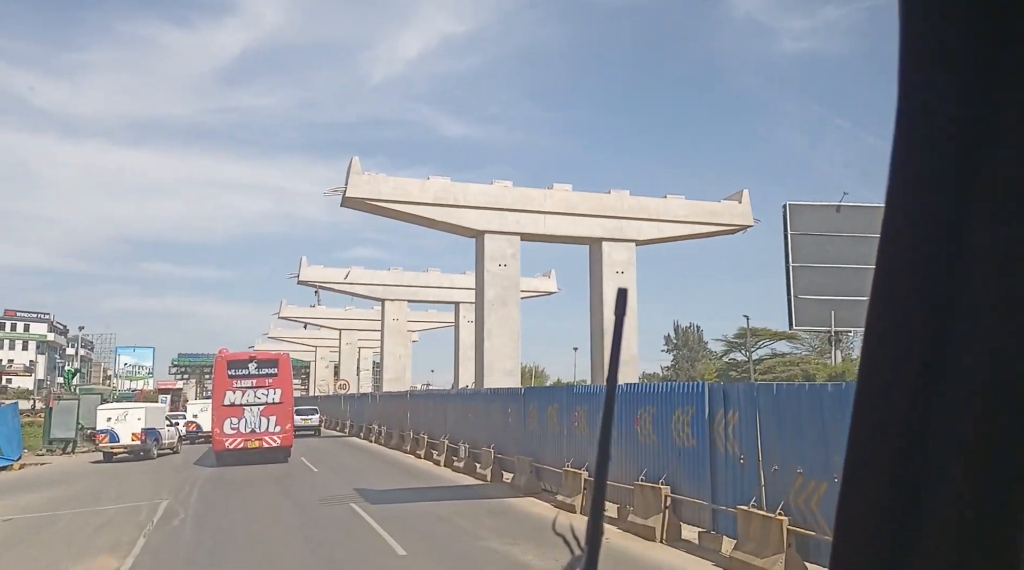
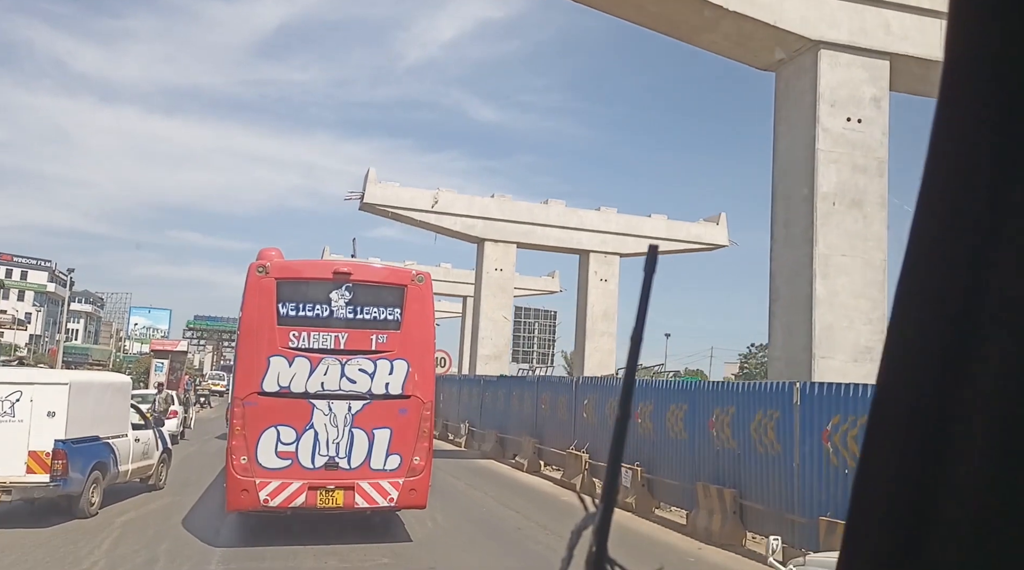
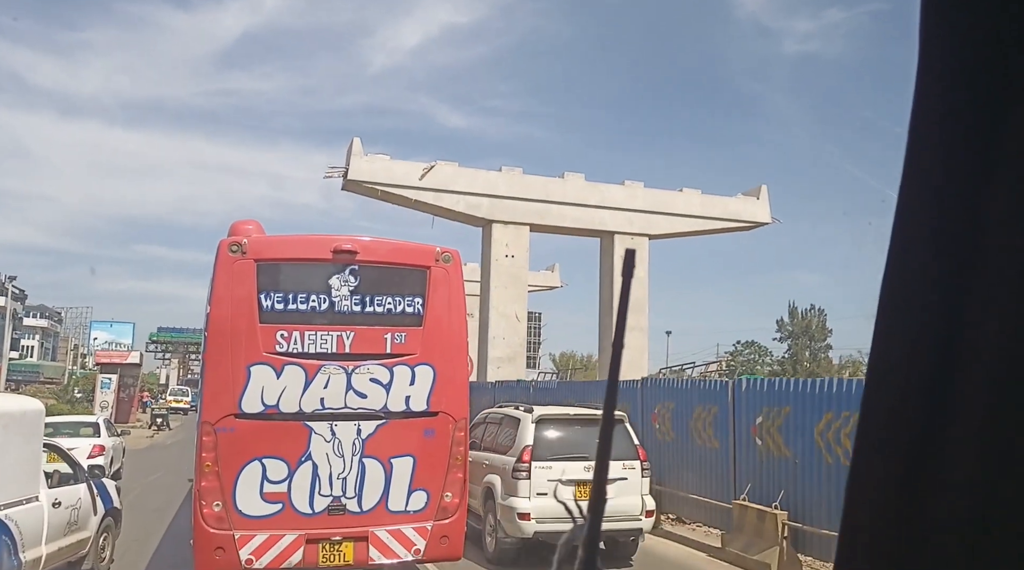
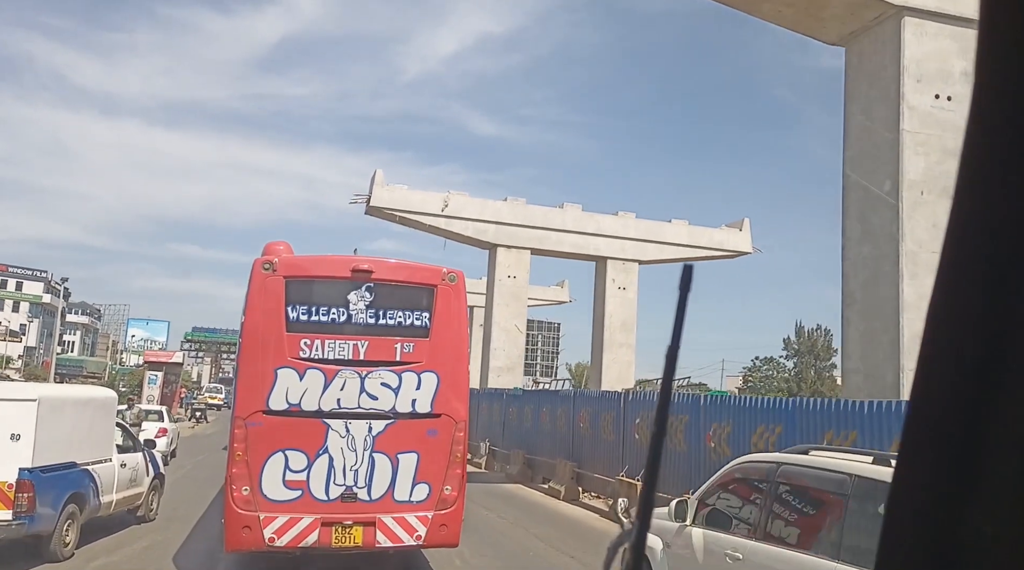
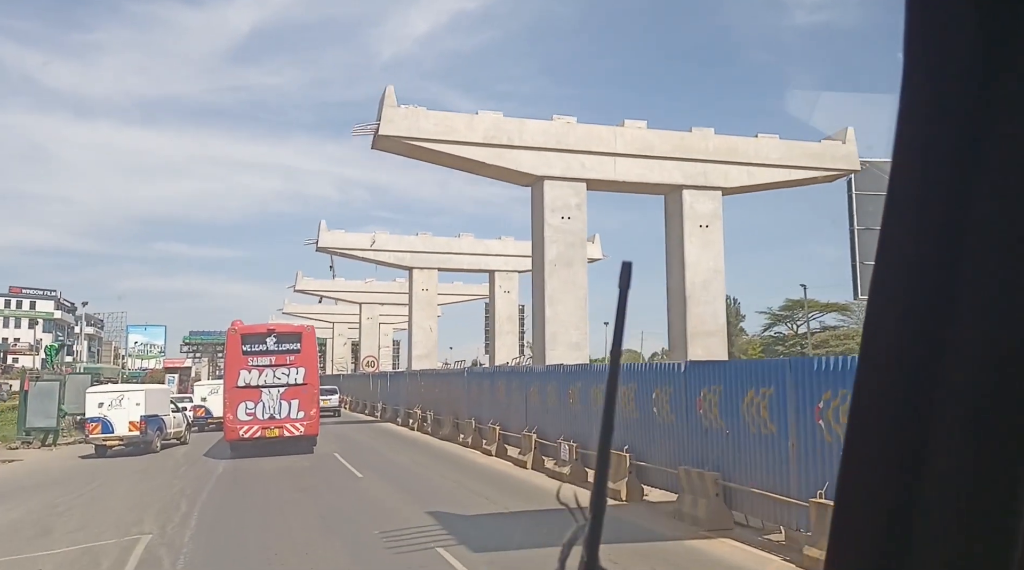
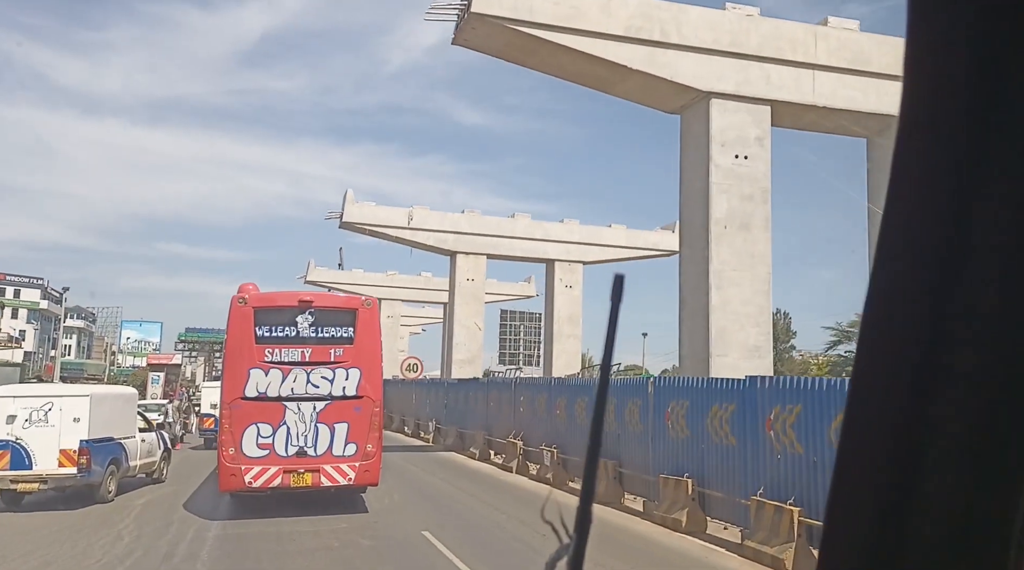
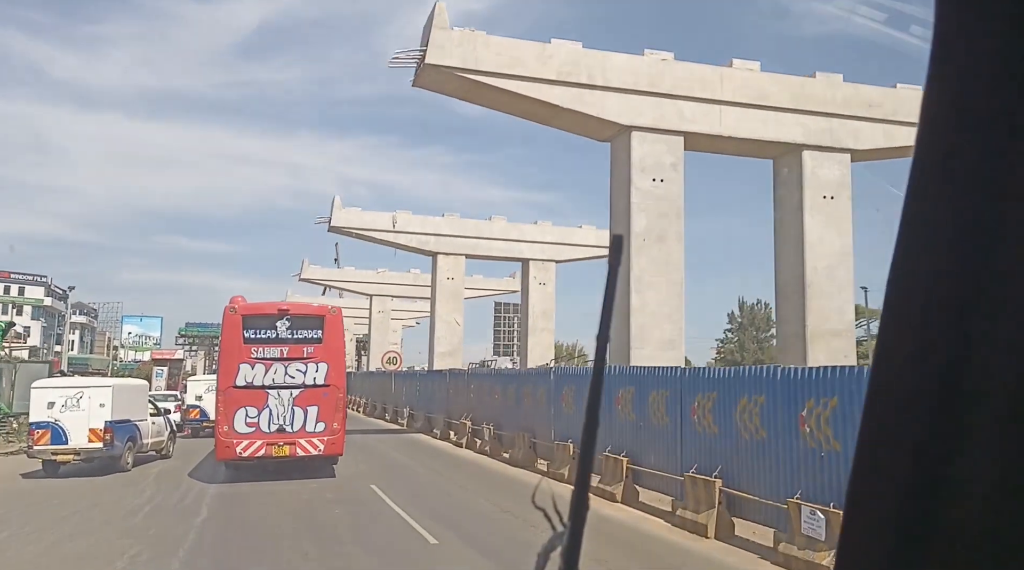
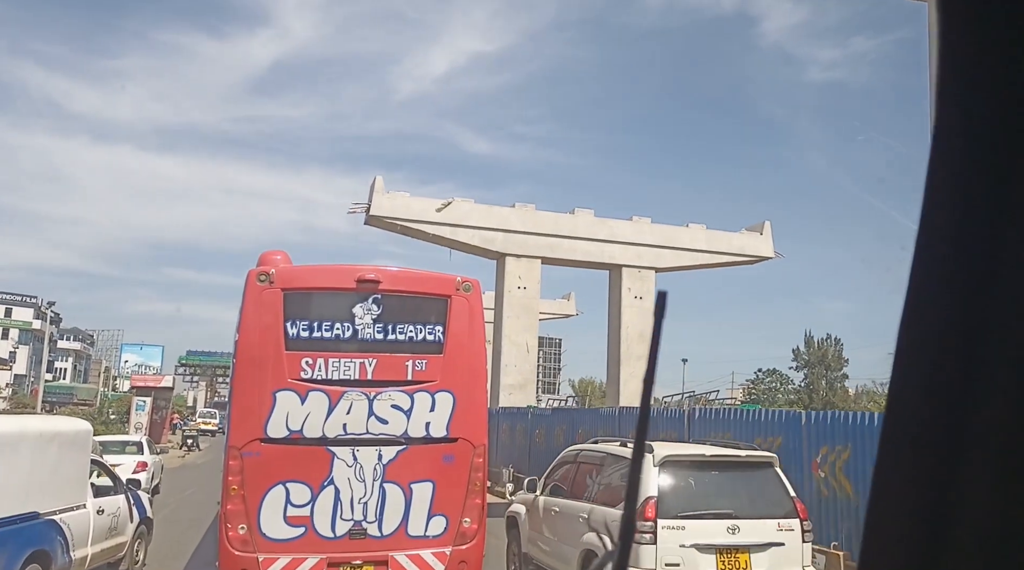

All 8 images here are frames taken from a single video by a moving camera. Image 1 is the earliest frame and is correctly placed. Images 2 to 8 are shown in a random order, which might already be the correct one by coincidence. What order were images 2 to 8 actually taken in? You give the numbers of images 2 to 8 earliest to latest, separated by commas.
5, 7, 6, 2, 4, 8, 3
